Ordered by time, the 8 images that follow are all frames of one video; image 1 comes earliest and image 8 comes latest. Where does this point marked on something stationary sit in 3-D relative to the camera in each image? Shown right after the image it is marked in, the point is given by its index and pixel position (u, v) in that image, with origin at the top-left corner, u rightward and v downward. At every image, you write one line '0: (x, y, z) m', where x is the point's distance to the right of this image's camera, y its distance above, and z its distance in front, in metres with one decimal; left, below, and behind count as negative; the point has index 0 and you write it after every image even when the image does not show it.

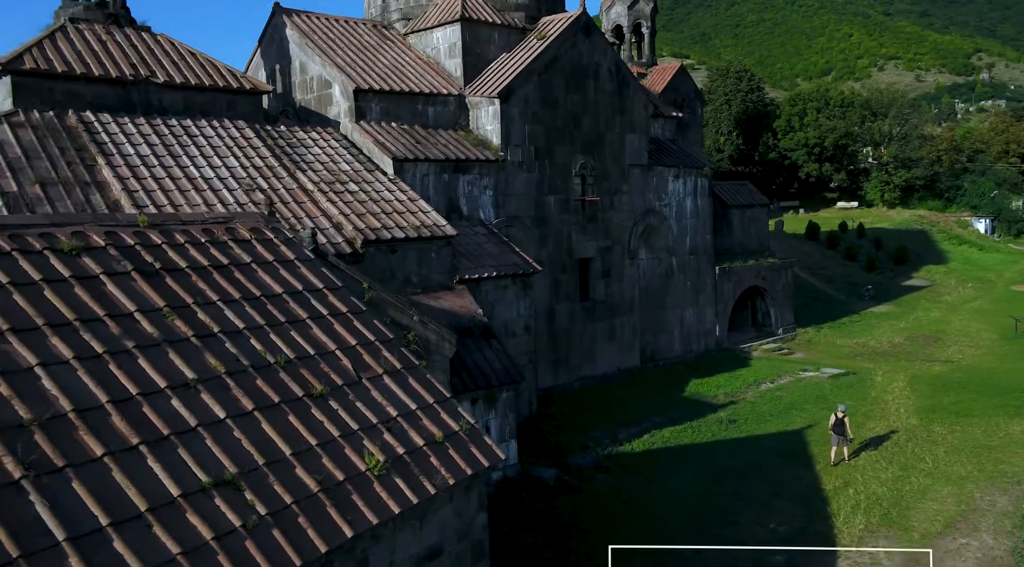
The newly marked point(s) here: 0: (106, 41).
0: (-4.8, +2.9, +10.6) m
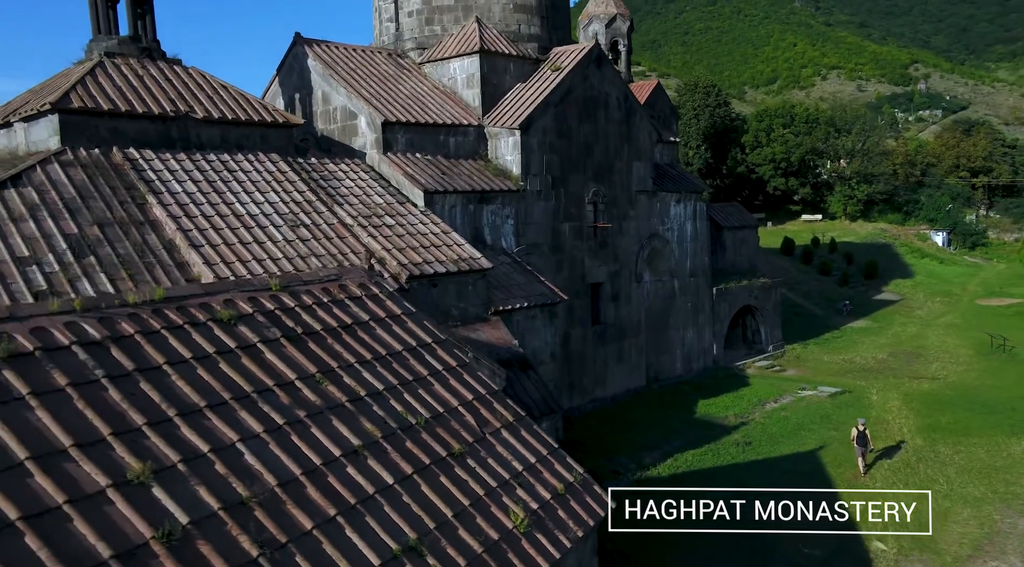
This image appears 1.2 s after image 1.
0: (-4.4, +2.5, +10.7) m
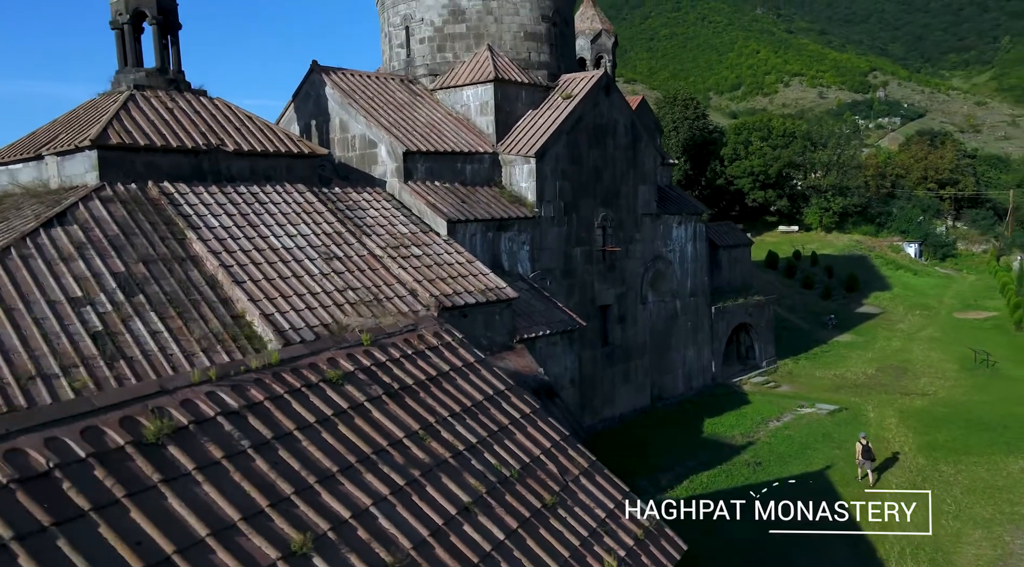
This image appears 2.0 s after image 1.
0: (-4.1, +2.1, +10.8) m
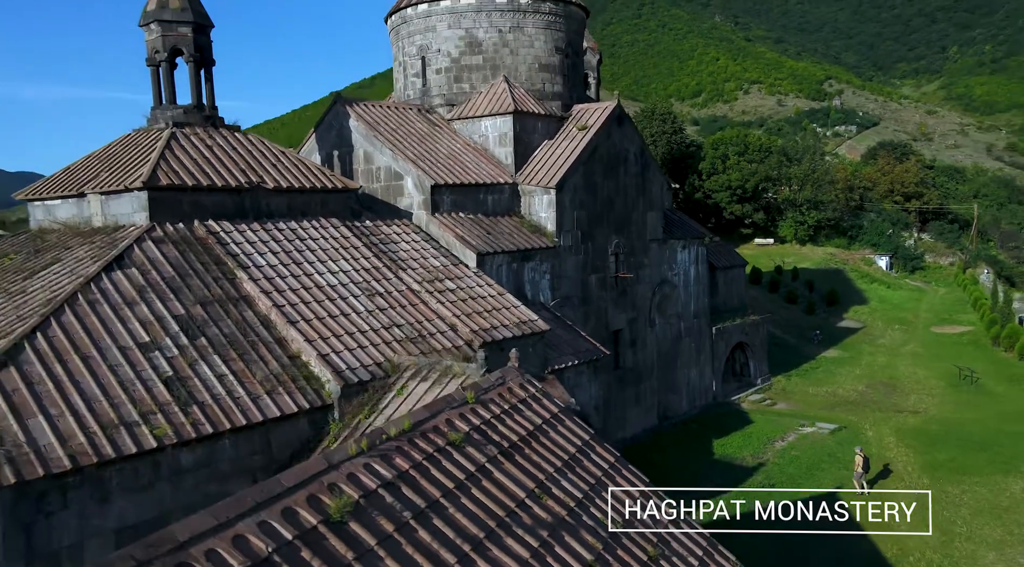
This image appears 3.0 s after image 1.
0: (-3.7, +1.7, +10.9) m
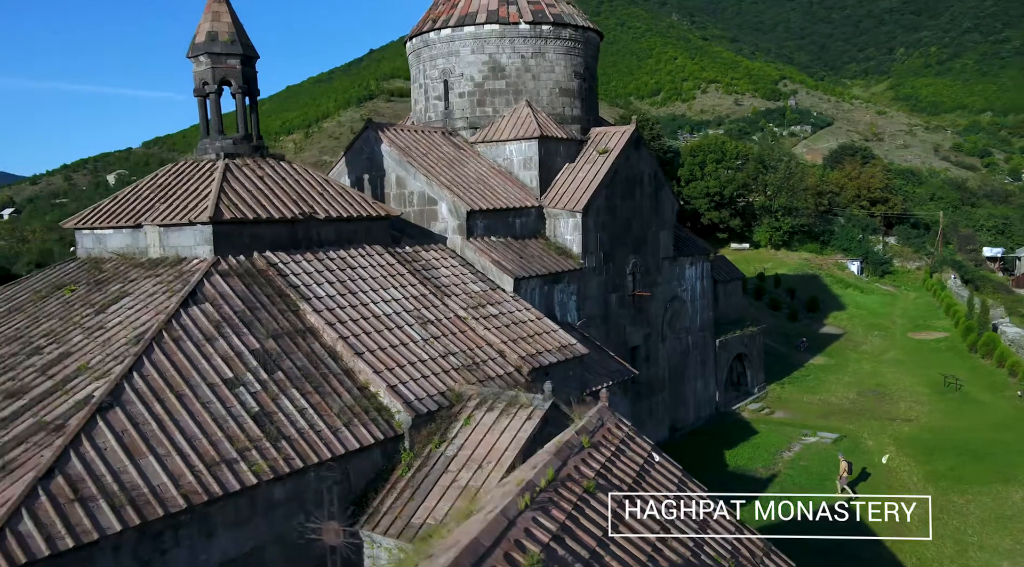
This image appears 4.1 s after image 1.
0: (-3.1, +1.3, +11.1) m
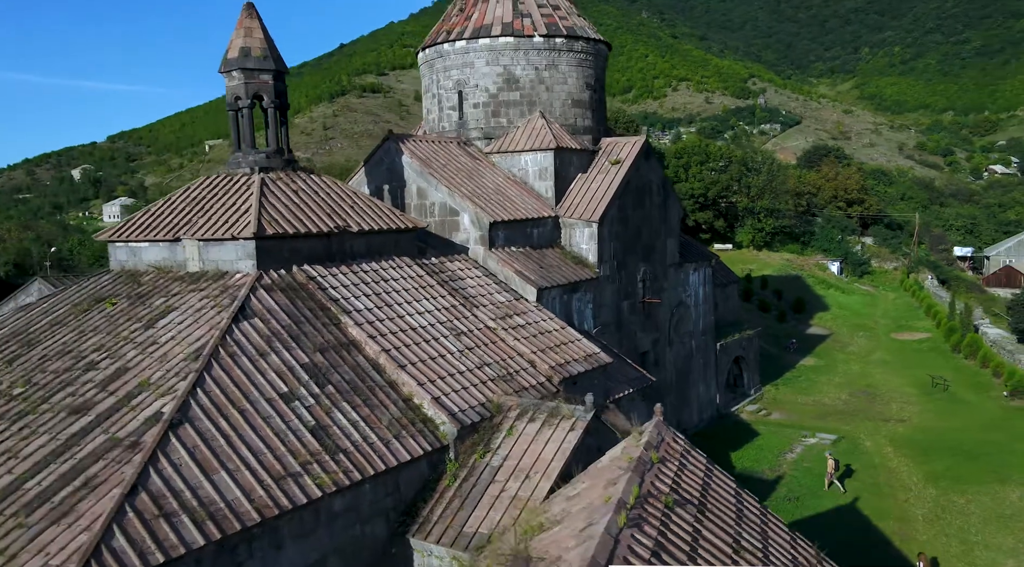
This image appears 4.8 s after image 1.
0: (-2.7, +1.2, +11.3) m
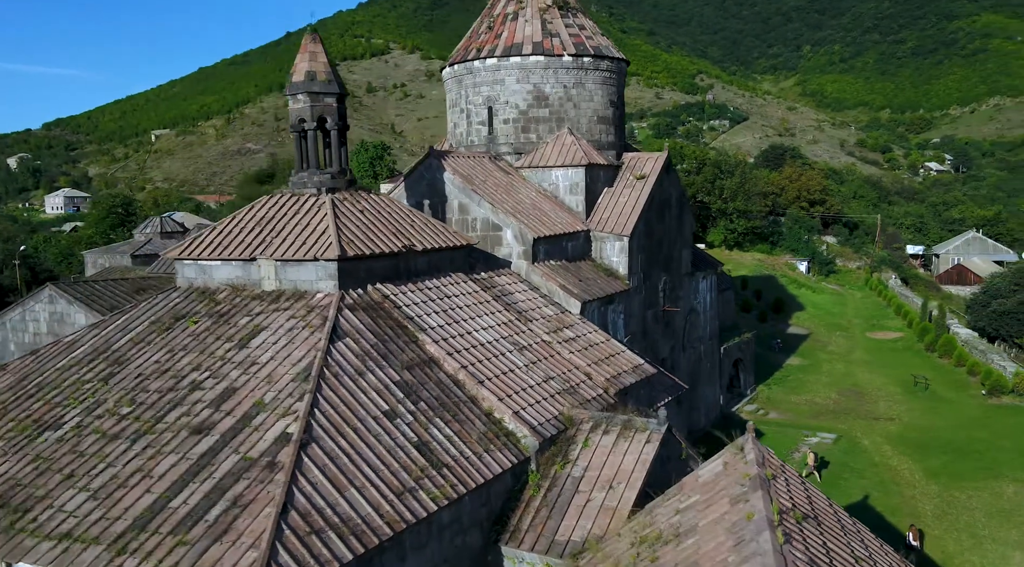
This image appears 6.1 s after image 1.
0: (-2.0, +1.0, +11.7) m
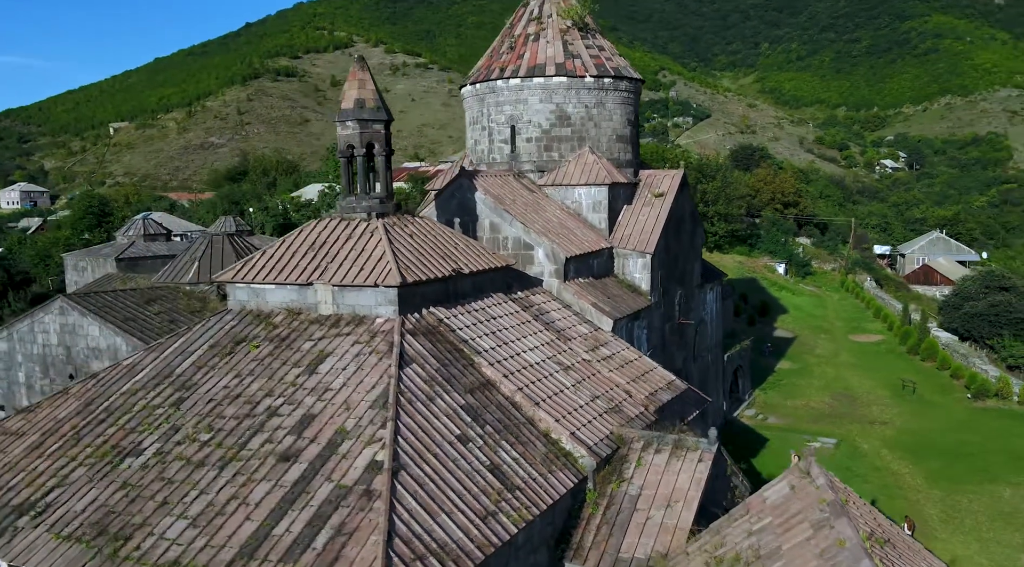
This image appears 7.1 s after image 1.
0: (-1.4, +0.7, +12.0) m
